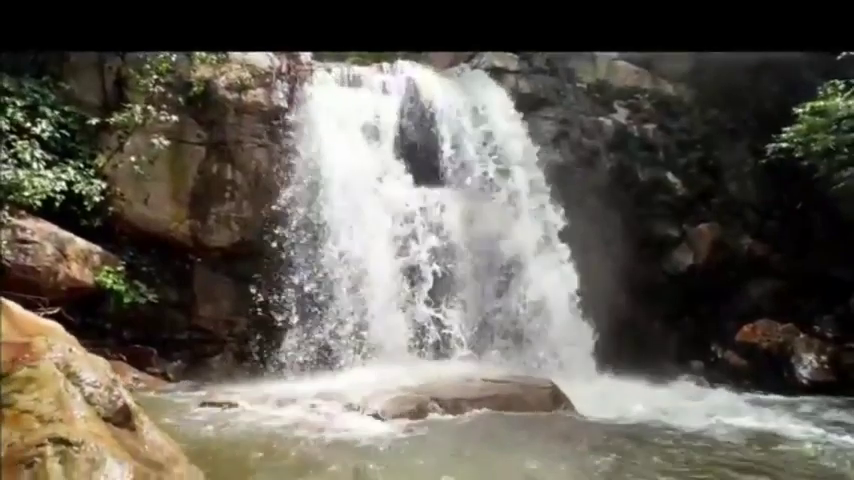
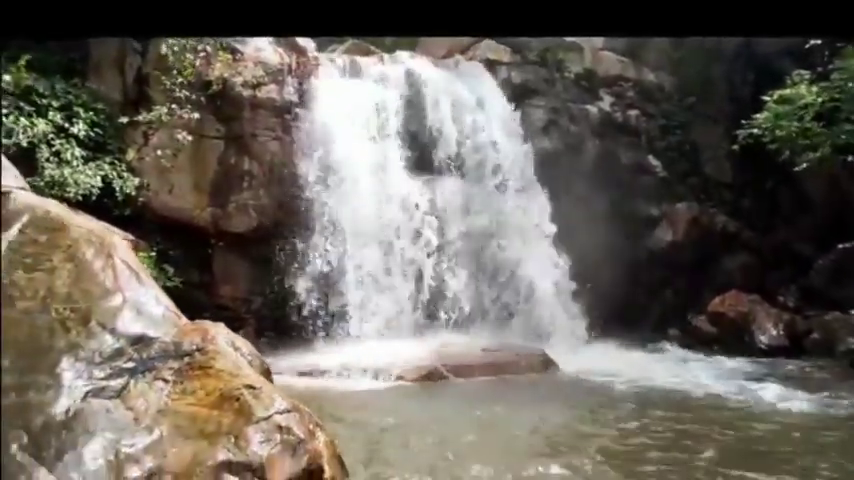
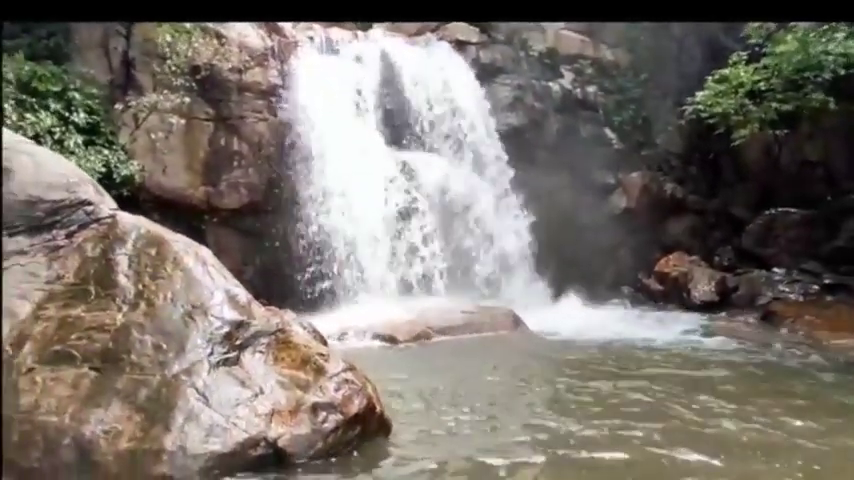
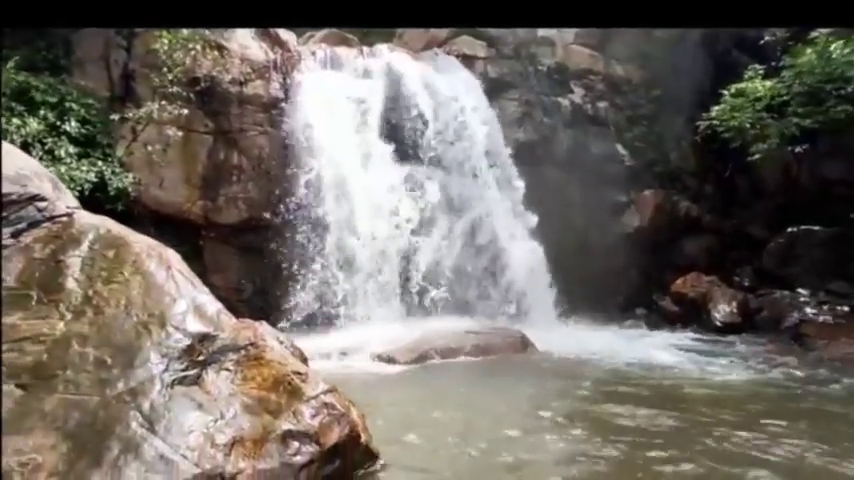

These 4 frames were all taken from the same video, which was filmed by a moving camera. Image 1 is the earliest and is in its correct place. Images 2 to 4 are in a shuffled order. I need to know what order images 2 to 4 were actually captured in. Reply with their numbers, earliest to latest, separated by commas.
2, 4, 3
